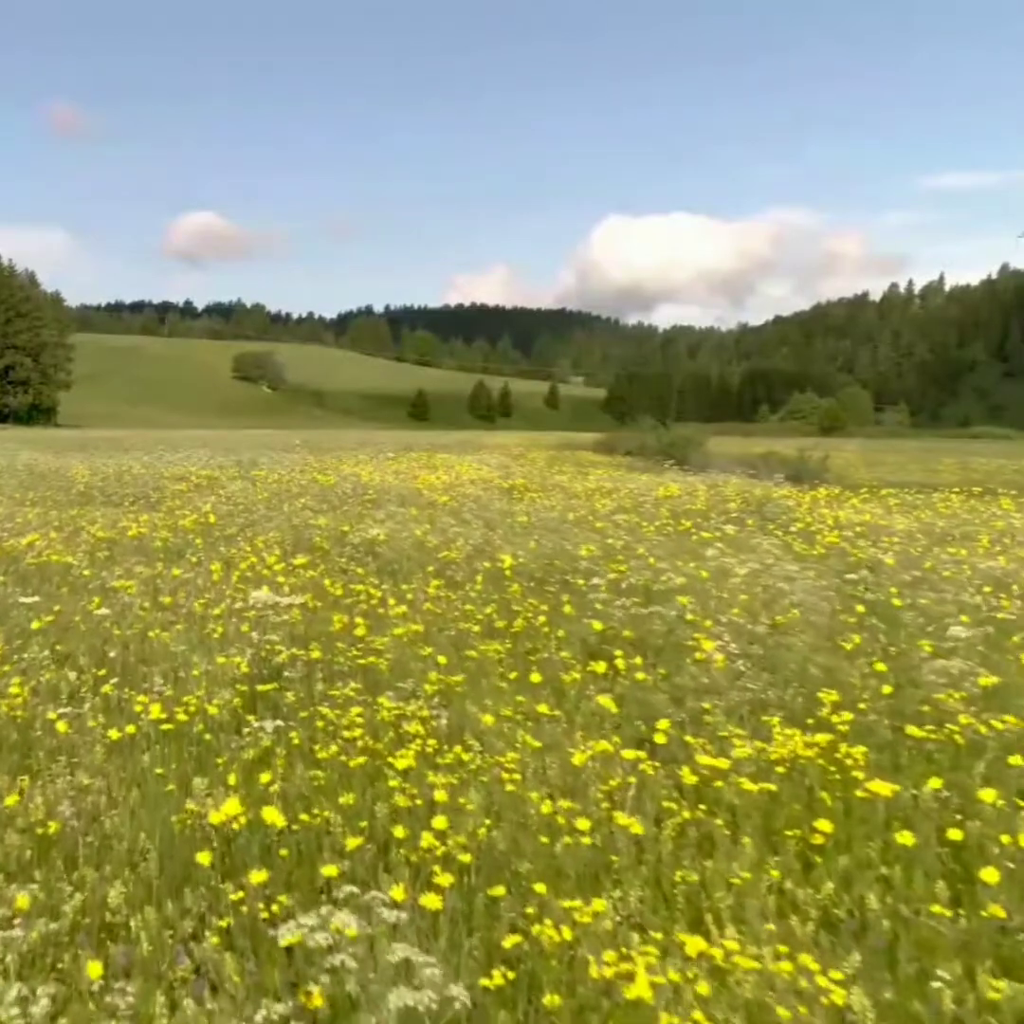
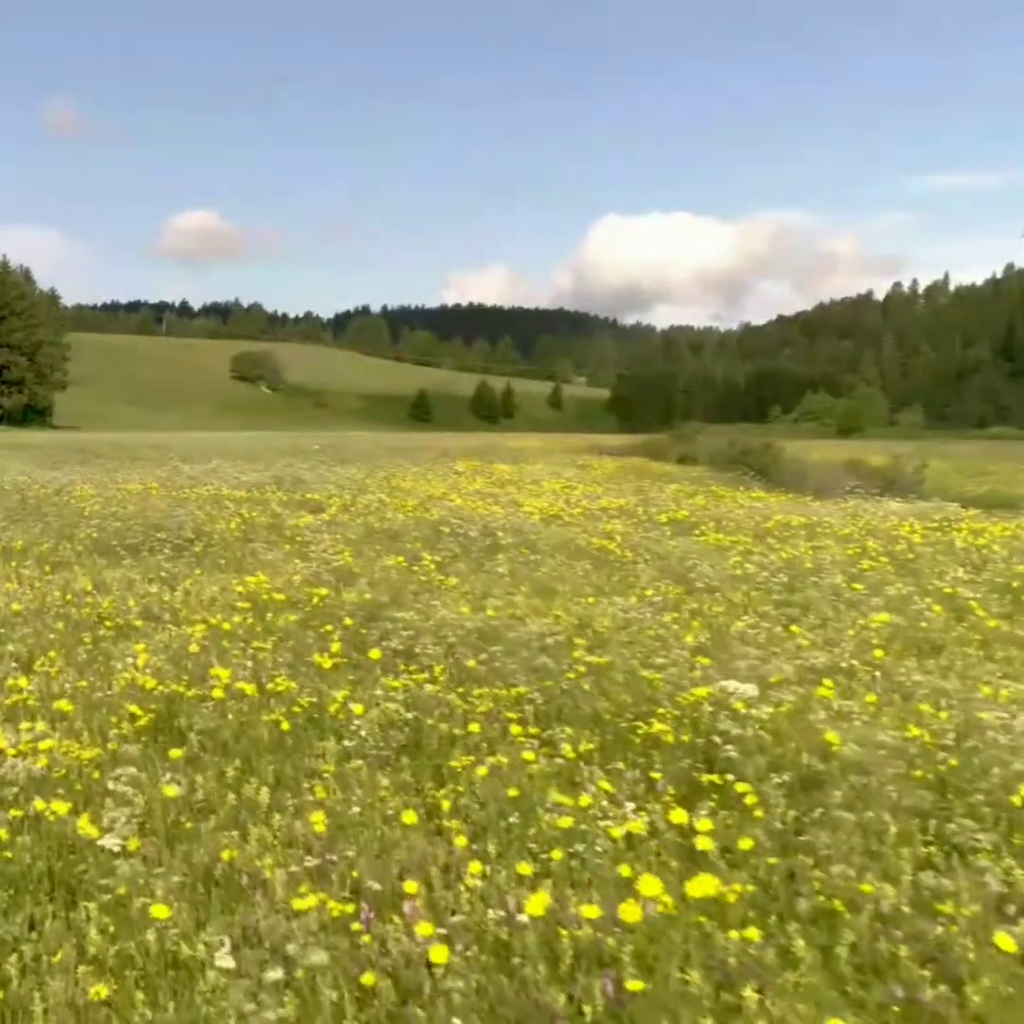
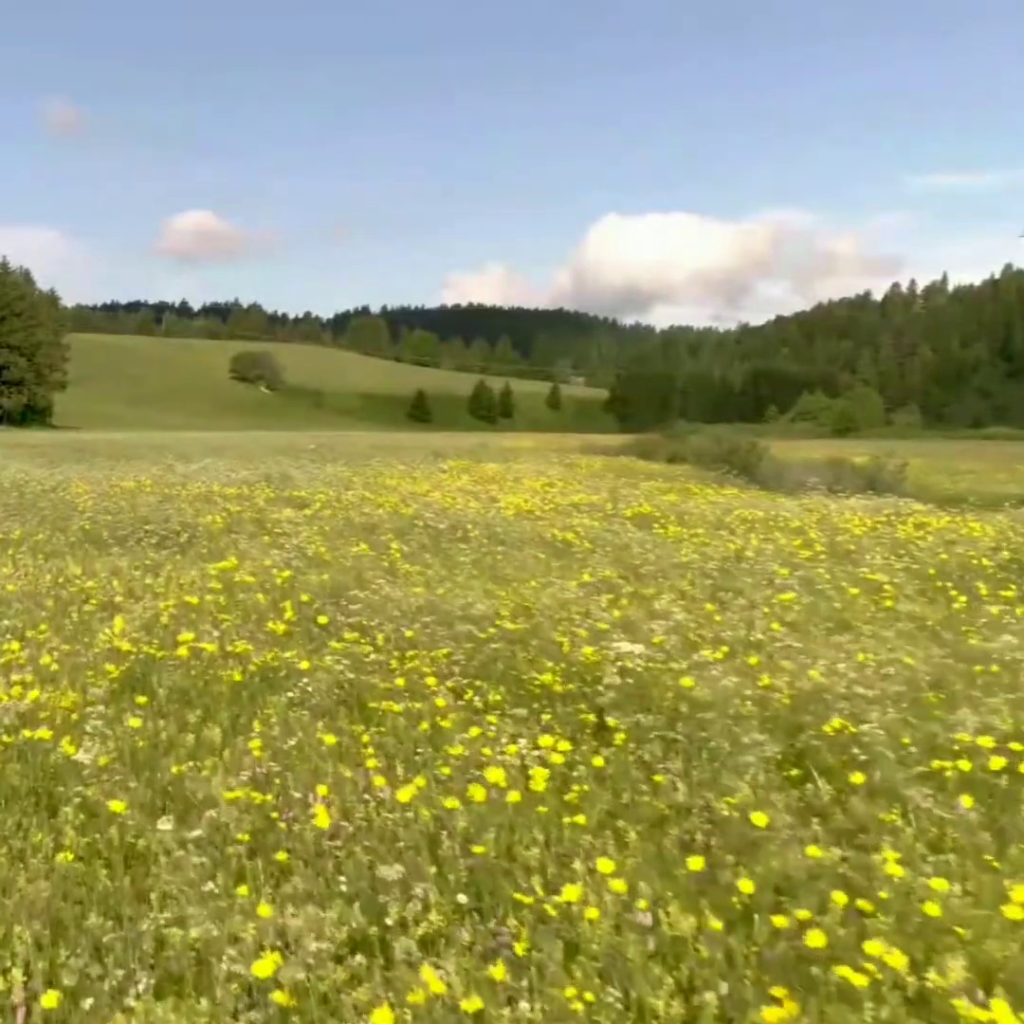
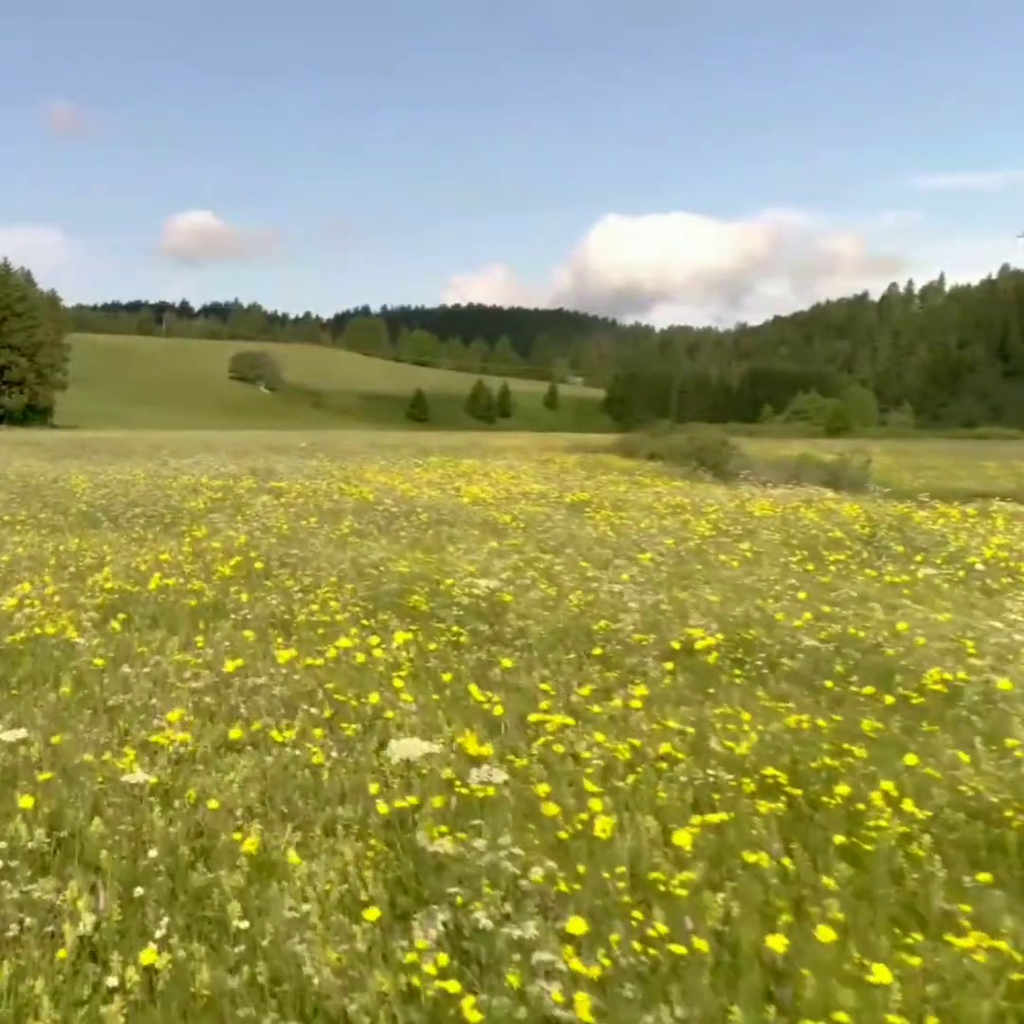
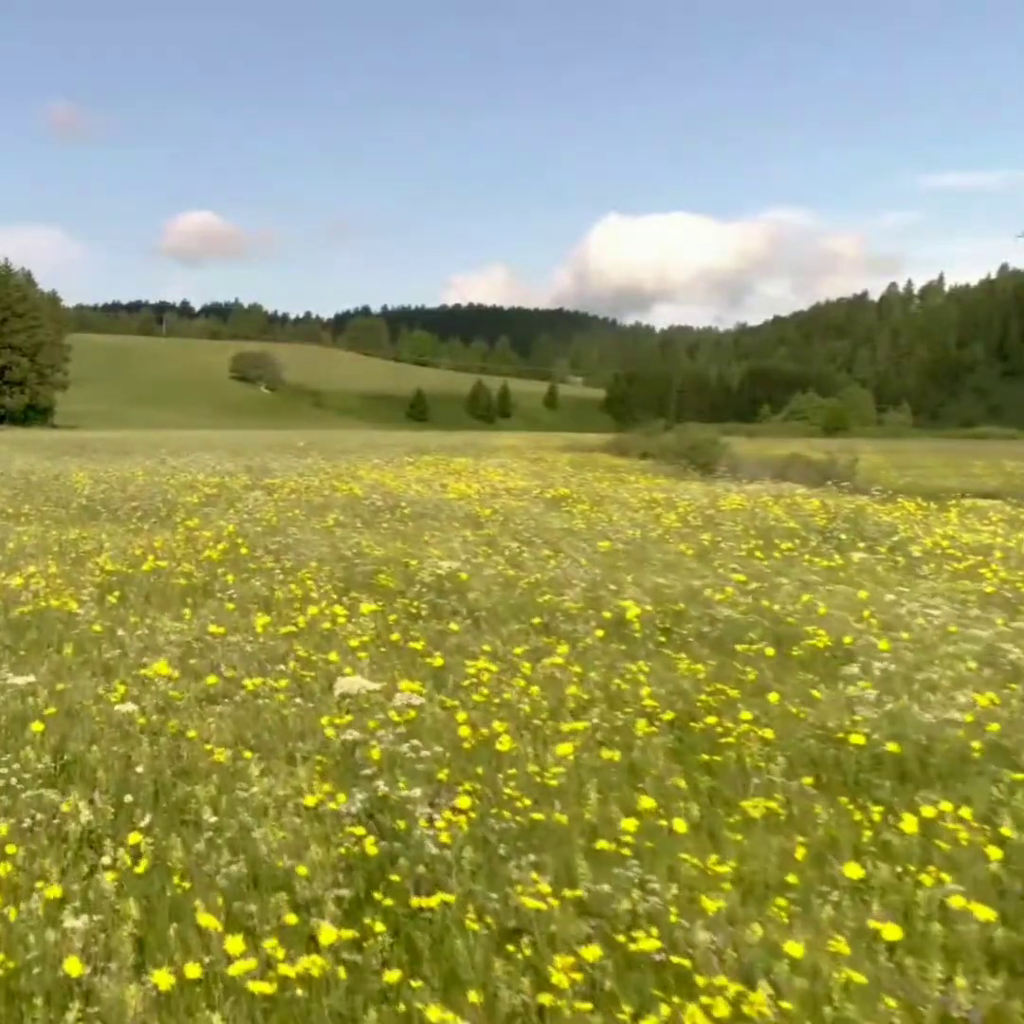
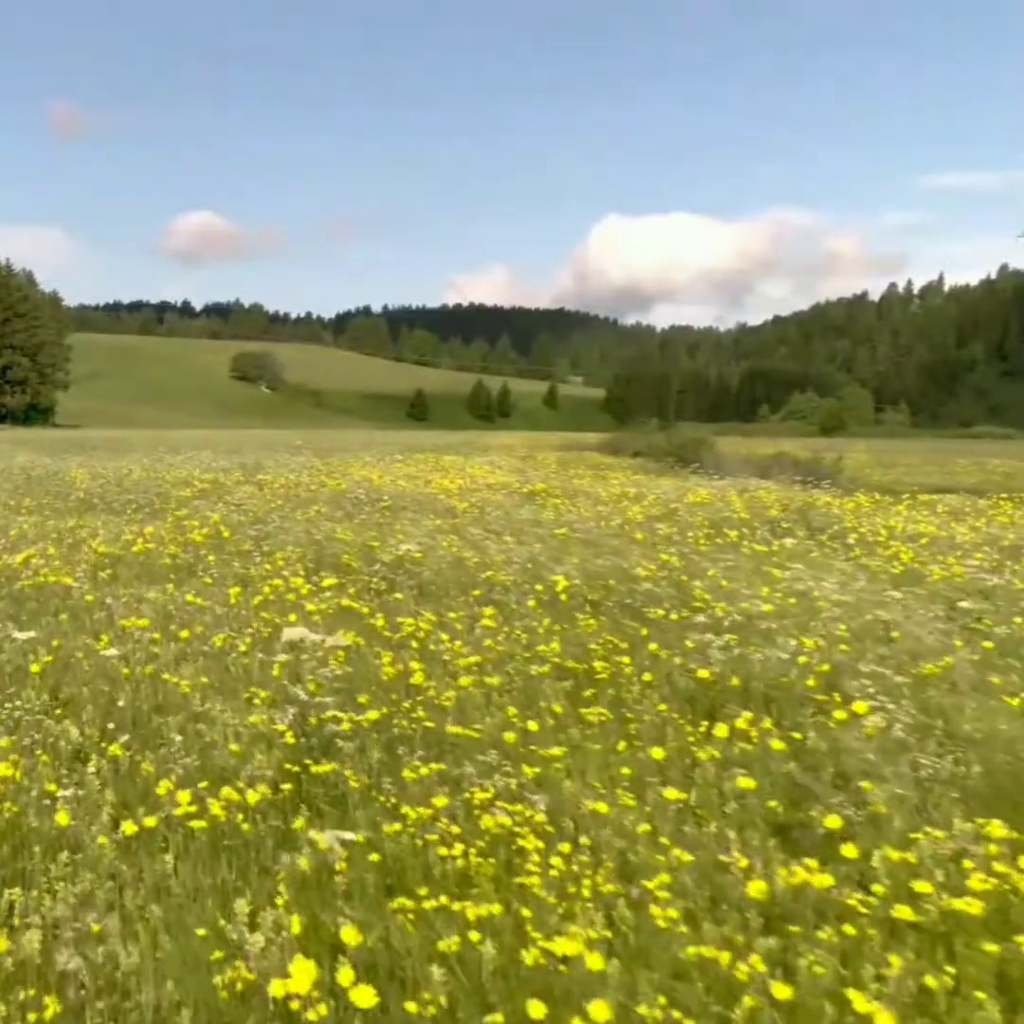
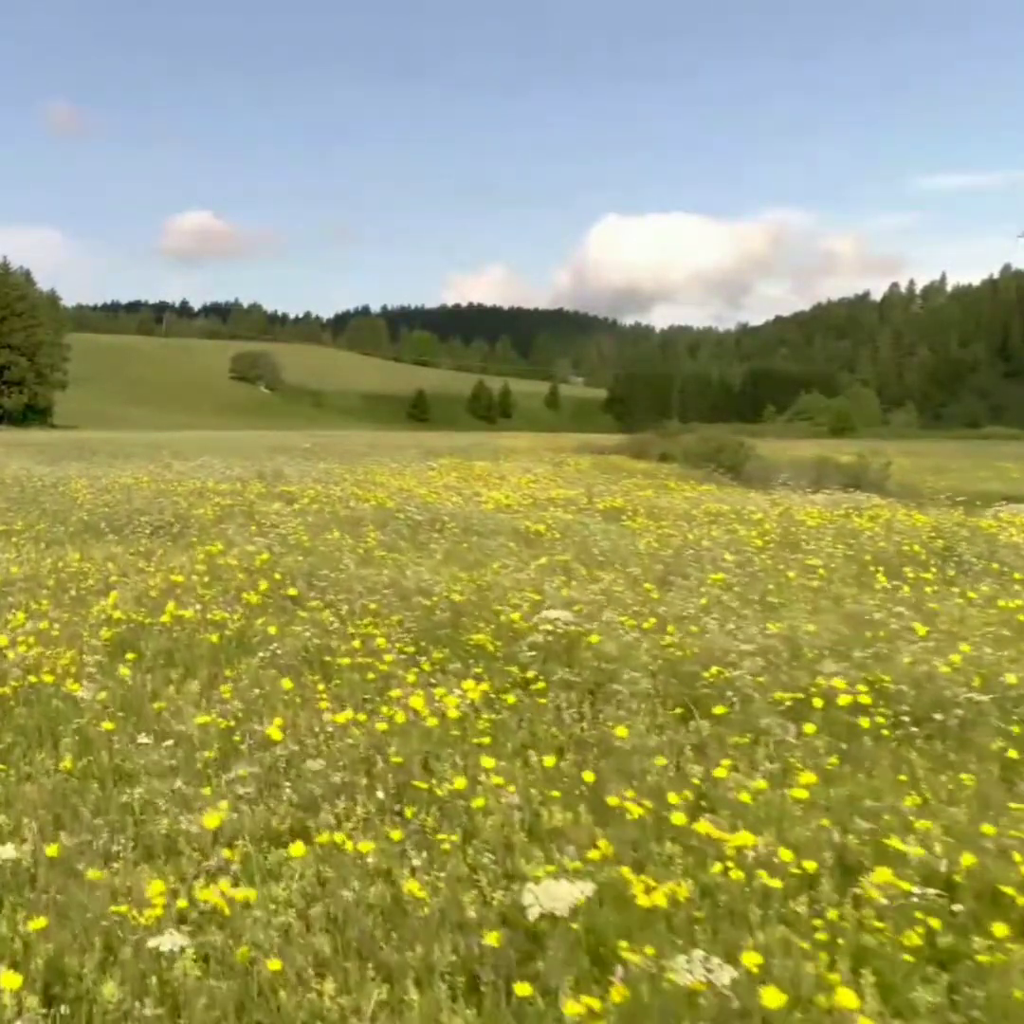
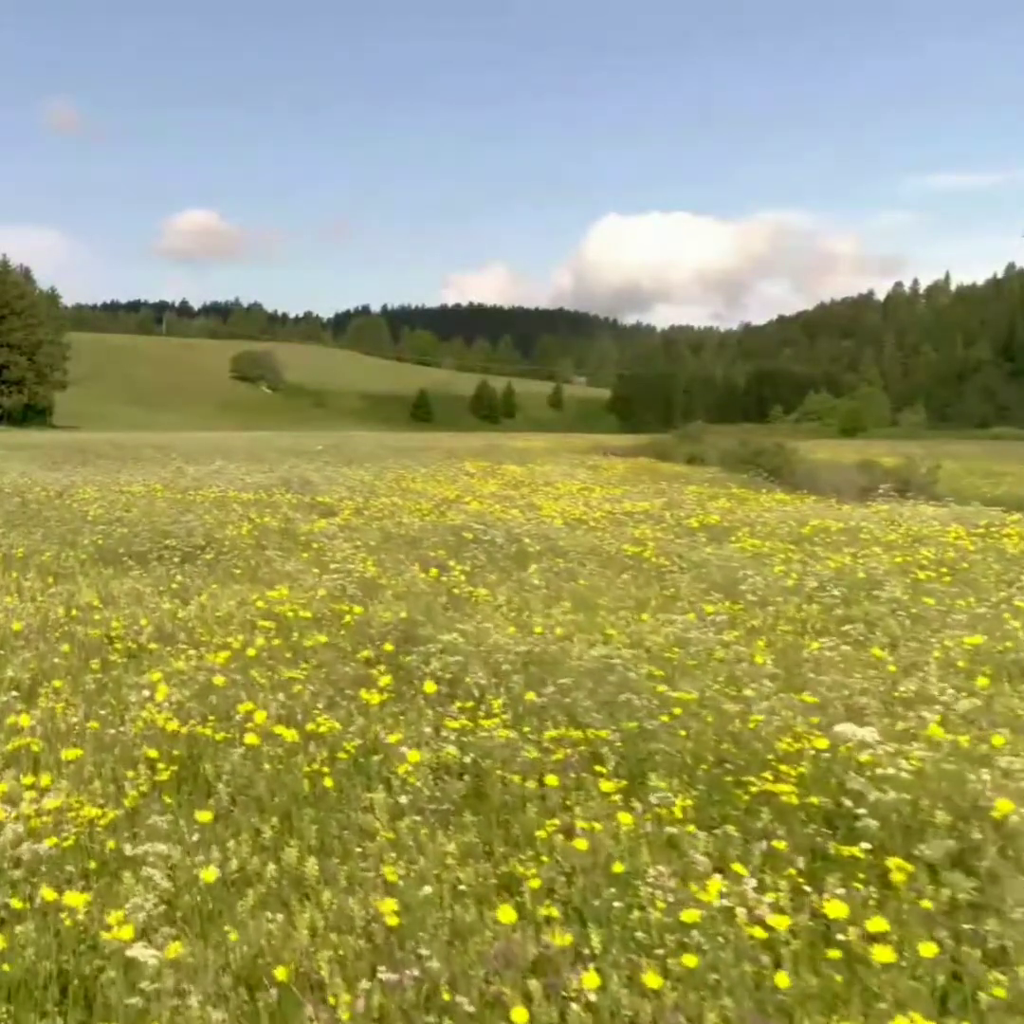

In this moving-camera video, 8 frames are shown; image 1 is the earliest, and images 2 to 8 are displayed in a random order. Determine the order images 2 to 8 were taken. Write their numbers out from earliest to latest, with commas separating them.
6, 5, 4, 7, 3, 2, 8
